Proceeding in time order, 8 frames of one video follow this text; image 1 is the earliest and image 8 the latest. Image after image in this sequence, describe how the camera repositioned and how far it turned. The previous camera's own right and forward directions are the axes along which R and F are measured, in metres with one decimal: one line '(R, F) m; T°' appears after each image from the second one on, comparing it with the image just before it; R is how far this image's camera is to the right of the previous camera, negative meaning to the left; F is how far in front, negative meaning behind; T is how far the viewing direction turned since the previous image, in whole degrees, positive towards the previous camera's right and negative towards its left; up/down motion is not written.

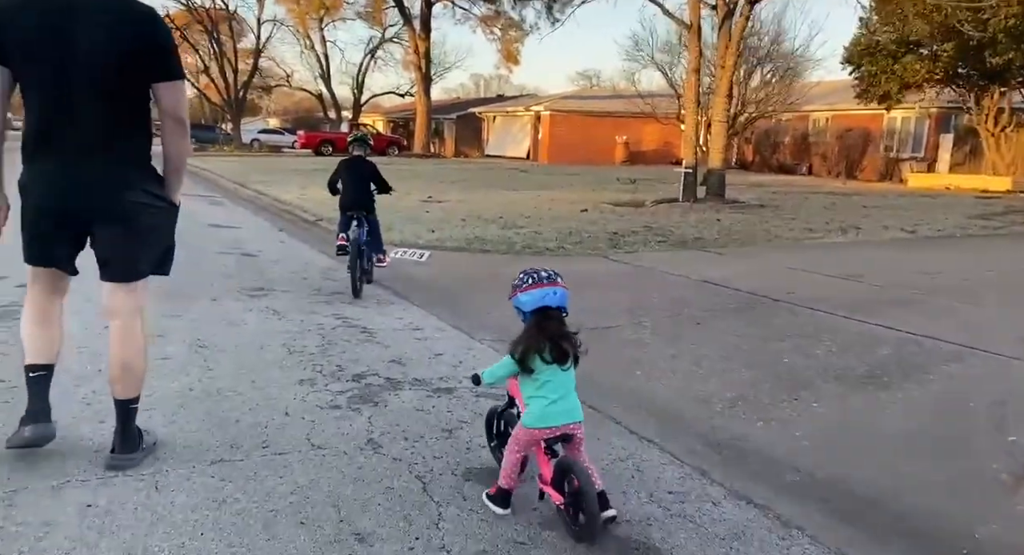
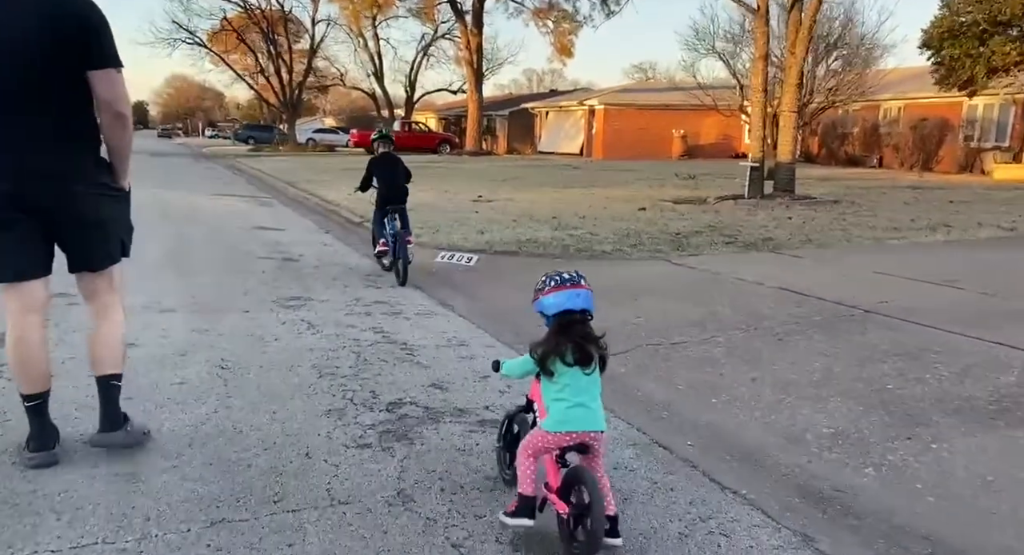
(0.0, +0.7) m; -4°
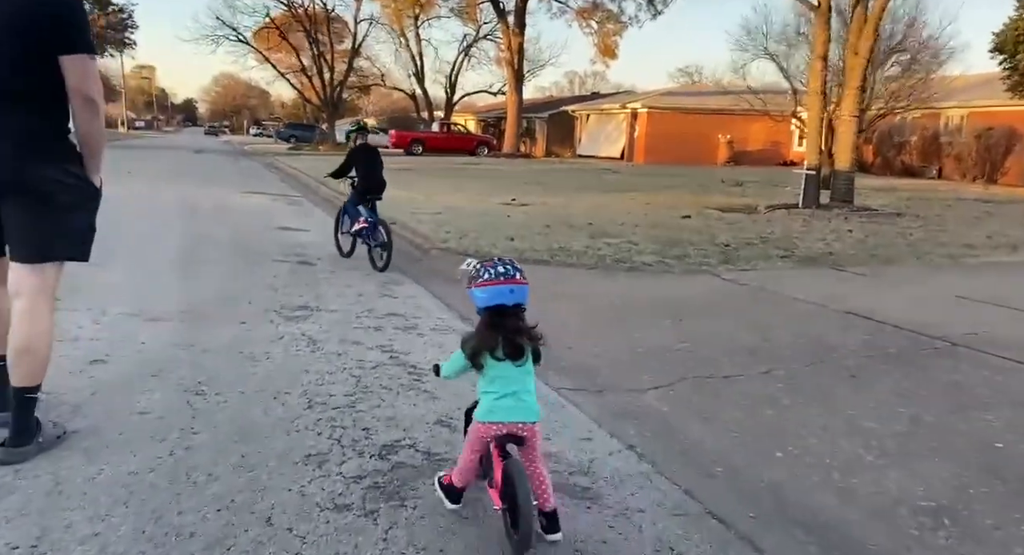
(+0.1, +0.8) m; -3°
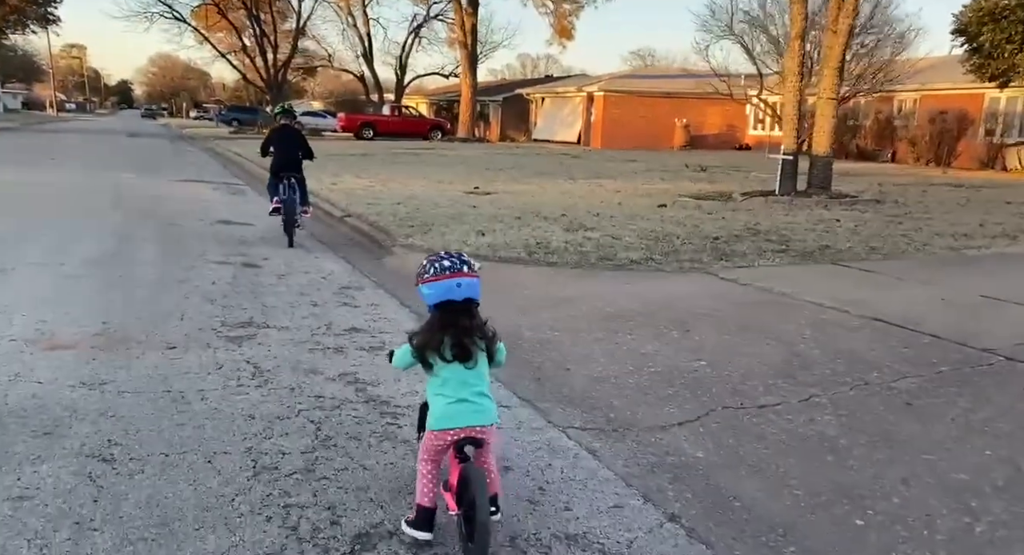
(-0.2, +1.0) m; +3°
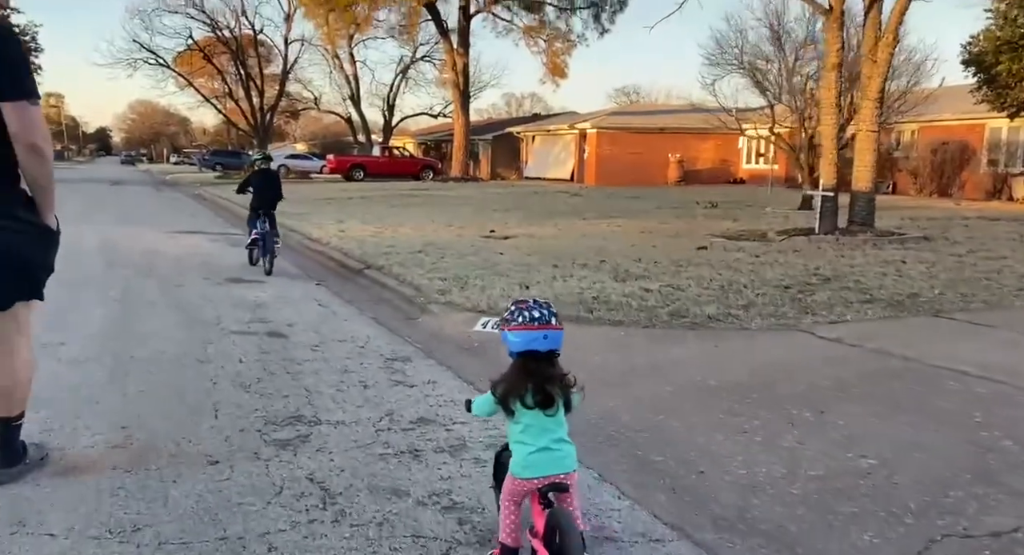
(-0.7, +1.0) m; +1°
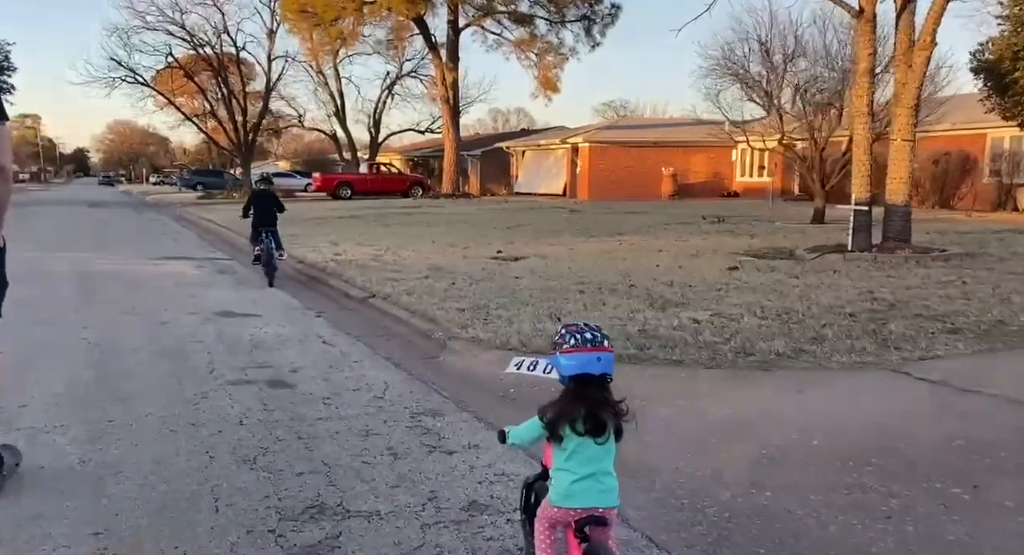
(-0.4, +1.0) m; +1°
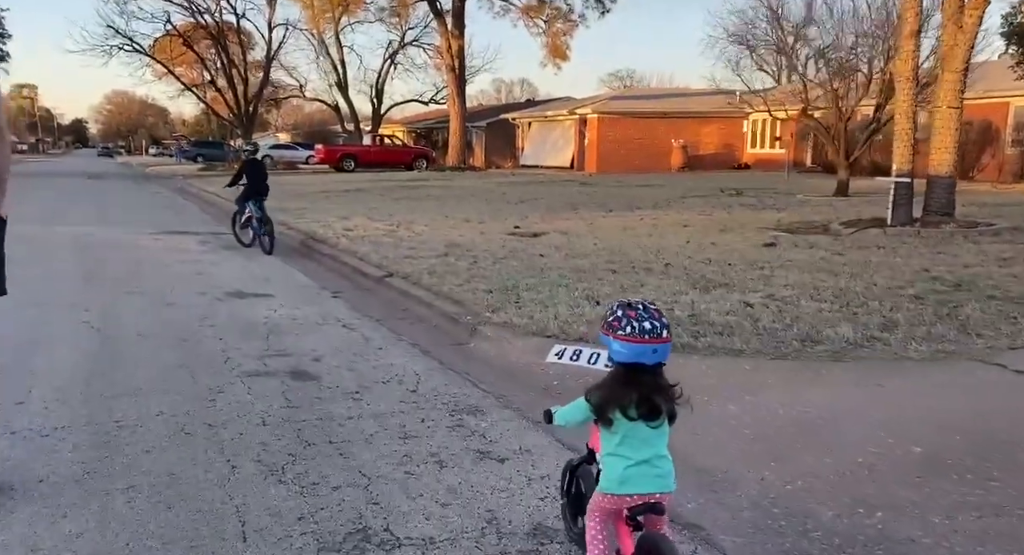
(-0.3, +0.6) m; 0°
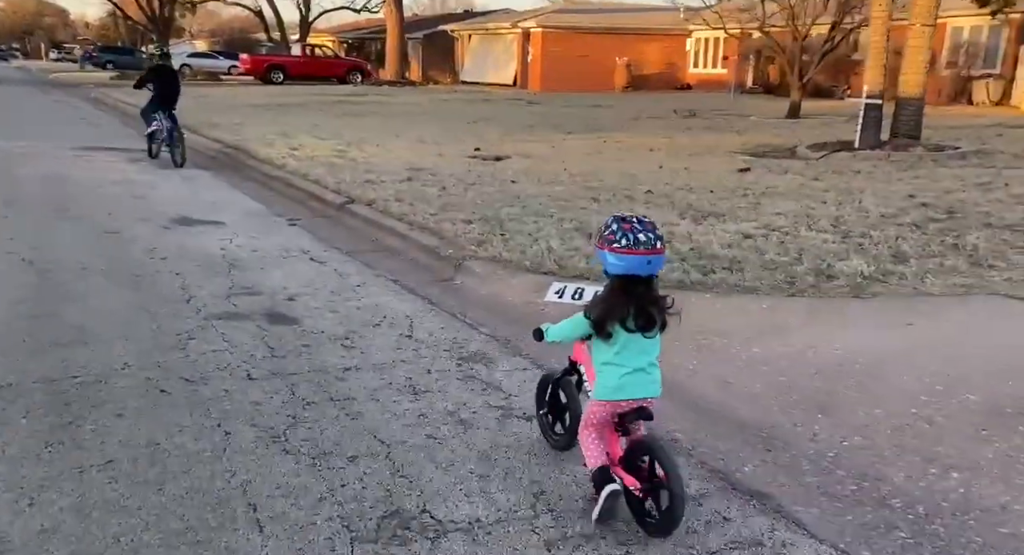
(-0.5, +0.6) m; +5°
